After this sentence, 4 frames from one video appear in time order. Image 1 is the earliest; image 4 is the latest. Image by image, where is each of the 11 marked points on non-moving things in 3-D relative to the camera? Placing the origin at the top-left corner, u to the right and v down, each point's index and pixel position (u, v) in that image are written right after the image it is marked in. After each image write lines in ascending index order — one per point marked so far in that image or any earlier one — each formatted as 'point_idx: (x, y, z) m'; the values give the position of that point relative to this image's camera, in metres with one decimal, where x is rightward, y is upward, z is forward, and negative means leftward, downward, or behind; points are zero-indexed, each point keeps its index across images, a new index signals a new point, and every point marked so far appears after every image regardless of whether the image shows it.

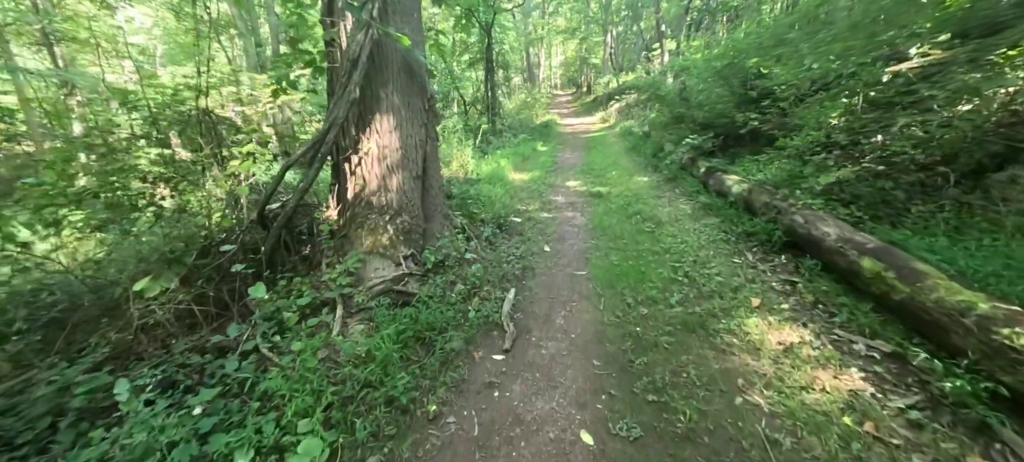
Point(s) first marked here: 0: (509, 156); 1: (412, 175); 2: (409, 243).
0: (-0.1, +2.9, +15.0) m
1: (-1.2, +0.7, +4.6) m
2: (-1.2, -0.1, +4.4) m
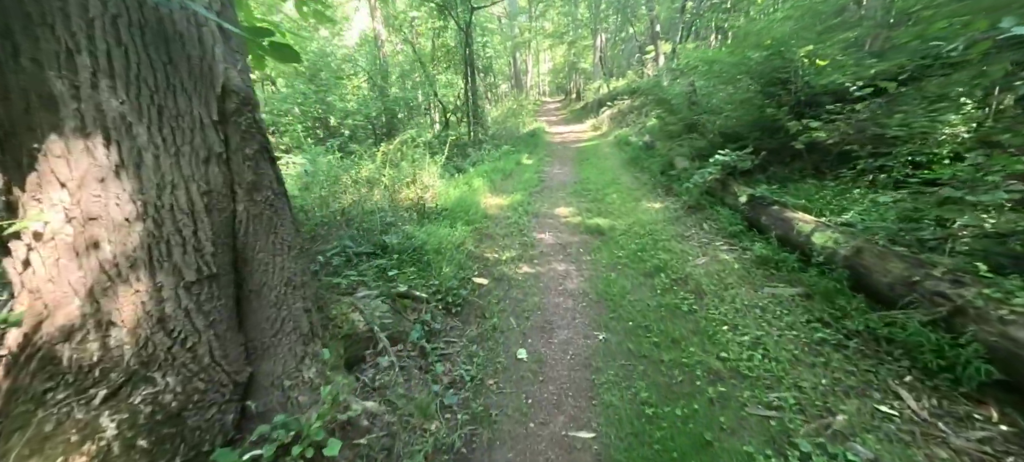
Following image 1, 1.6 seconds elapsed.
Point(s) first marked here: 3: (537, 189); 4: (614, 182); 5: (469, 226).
0: (-0.8, +1.9, +12.5) m
1: (-1.7, -0.2, +1.9) m
2: (-1.6, -1.0, +1.8) m
3: (+0.7, +1.3, +11.3) m
4: (+2.9, +1.4, +10.9) m
5: (-0.8, +0.1, +7.3) m
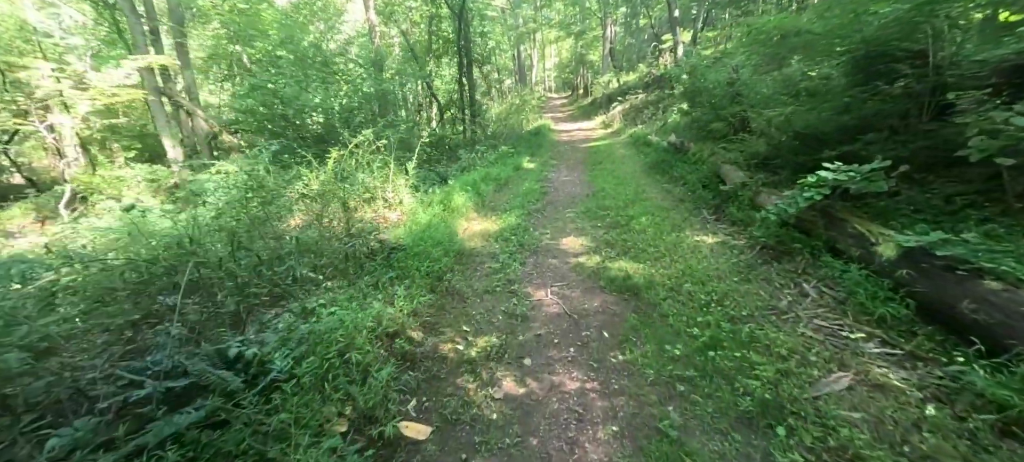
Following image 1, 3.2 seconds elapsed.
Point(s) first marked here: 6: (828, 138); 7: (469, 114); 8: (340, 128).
0: (-0.9, +1.2, +9.9) m
1: (-2.0, -1.0, -0.6) m
2: (-1.9, -1.8, -0.8) m
3: (+0.6, +0.6, +8.7) m
4: (+2.8, +0.7, +8.2) m
5: (-1.0, -0.6, +4.7) m
6: (+4.6, +1.4, +5.6) m
7: (-2.1, +5.8, +18.8) m
8: (-6.3, +3.8, +13.8) m
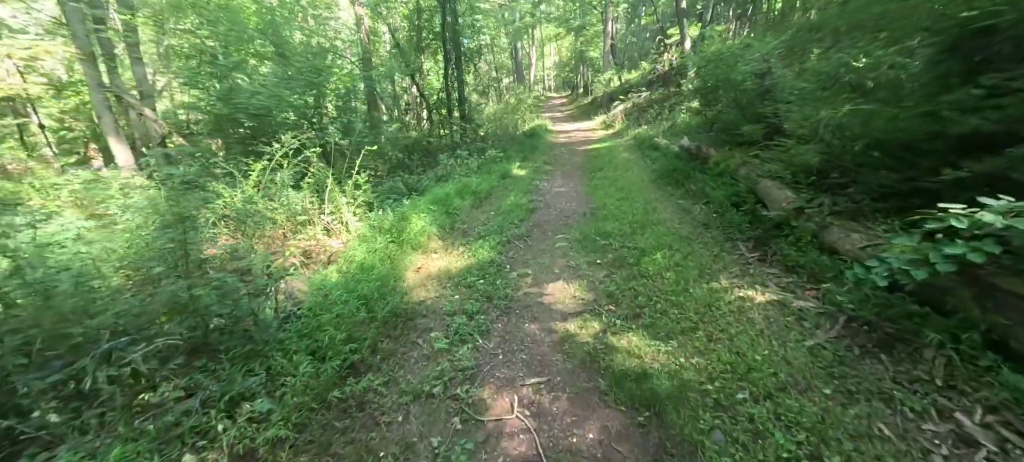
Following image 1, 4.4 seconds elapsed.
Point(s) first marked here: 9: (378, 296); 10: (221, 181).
0: (-1.3, +0.7, +8.1) m
1: (-2.4, -1.5, -2.4) m
2: (-2.4, -2.3, -2.5) m
3: (+0.2, 0.0, +6.9) m
4: (+2.4, +0.2, +6.4) m
5: (-1.5, -1.2, +2.9) m
6: (+4.2, +0.8, +3.8) m
7: (-2.5, +5.3, +17.0) m
8: (-6.7, +3.3, +12.0) m
9: (-1.5, -0.7, +4.1) m
10: (-5.4, +0.9, +7.1) m
